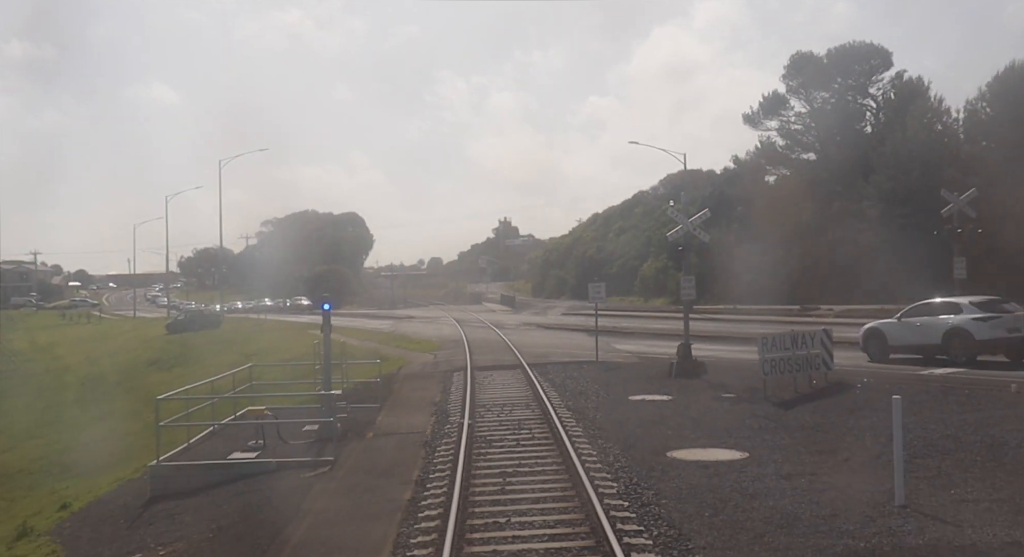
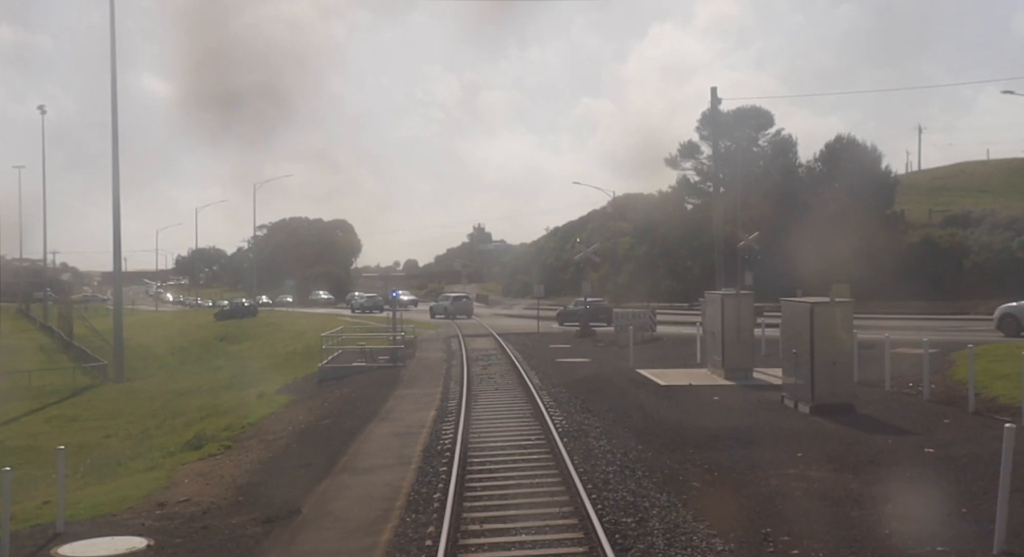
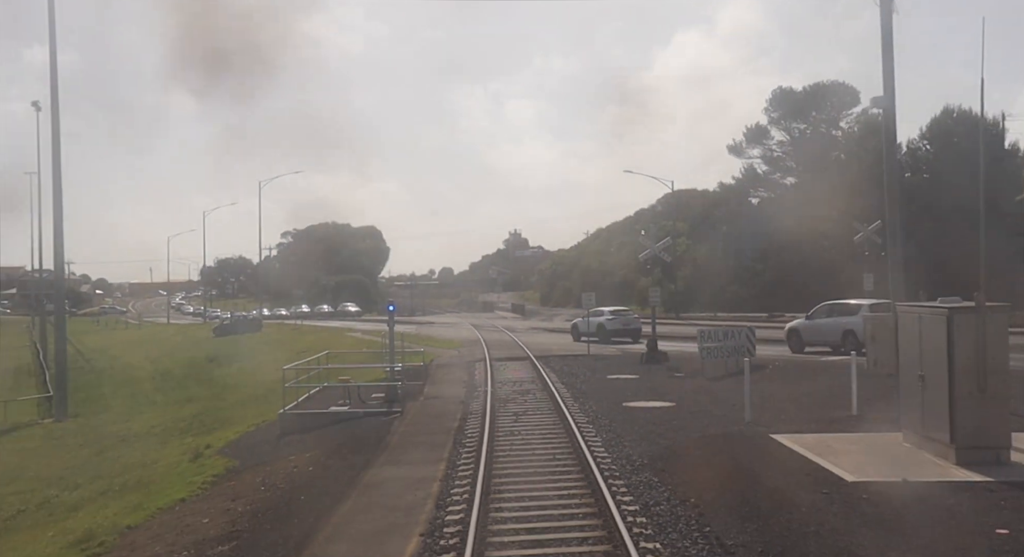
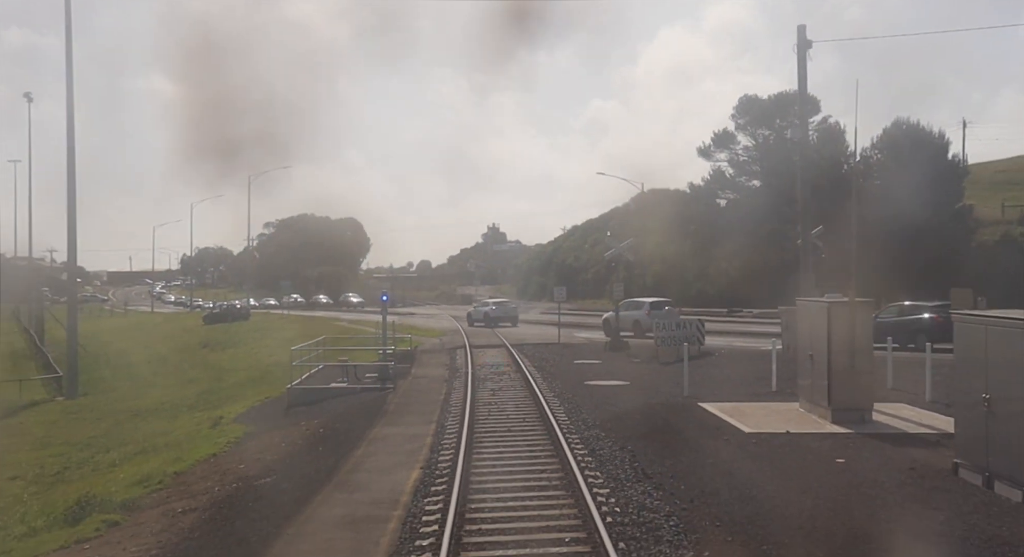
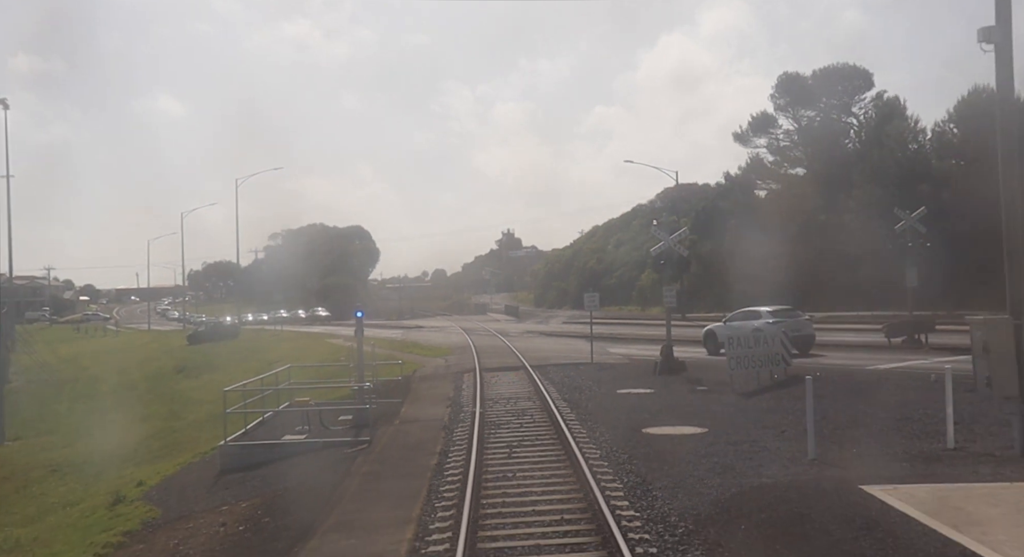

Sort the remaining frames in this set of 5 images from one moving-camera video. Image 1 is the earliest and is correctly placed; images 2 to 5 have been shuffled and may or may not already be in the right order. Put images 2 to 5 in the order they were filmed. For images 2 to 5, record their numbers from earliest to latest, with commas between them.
5, 3, 4, 2
